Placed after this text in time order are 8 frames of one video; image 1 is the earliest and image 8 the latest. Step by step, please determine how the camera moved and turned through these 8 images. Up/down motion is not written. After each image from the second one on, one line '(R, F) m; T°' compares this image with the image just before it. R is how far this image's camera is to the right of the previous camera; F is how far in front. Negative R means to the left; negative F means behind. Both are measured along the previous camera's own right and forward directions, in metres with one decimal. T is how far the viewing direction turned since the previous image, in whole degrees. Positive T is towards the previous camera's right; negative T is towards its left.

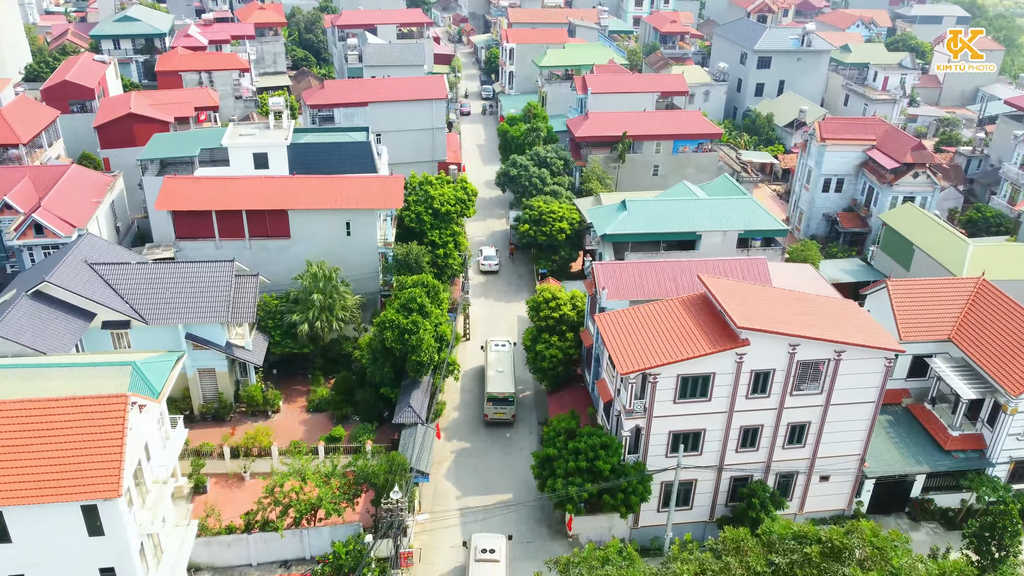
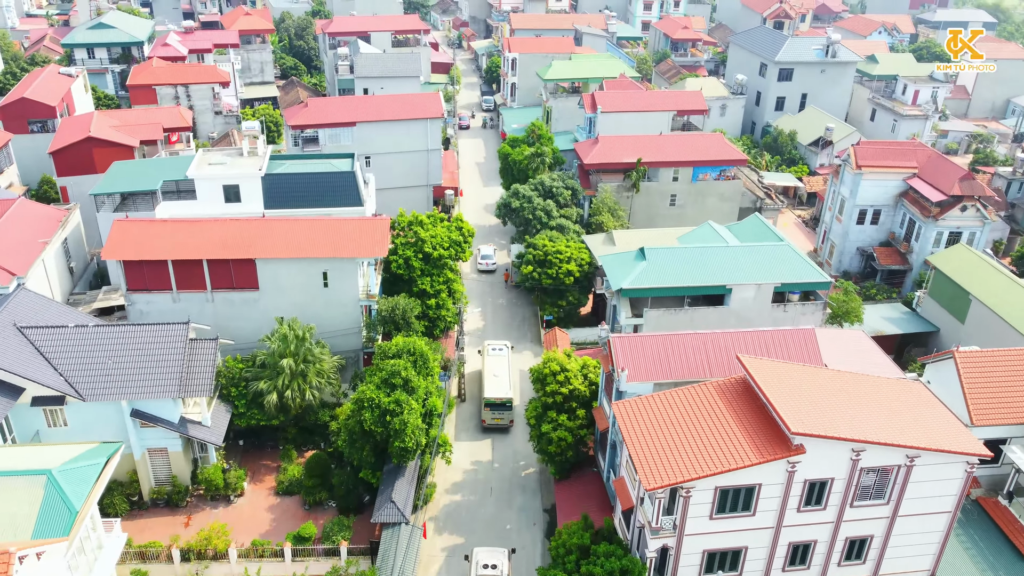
(0.0, +4.6) m; 0°
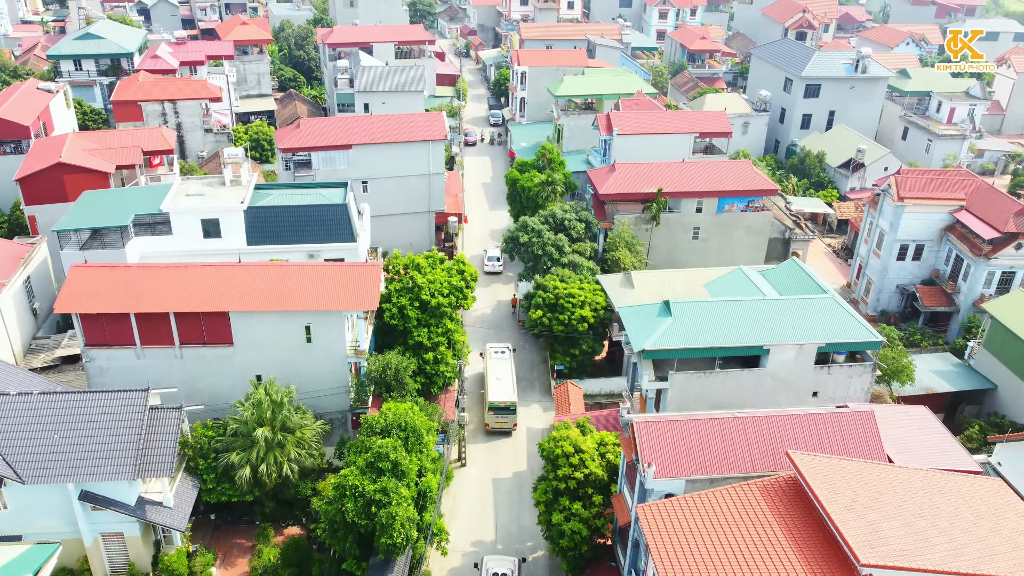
(0.0, +3.6) m; -1°
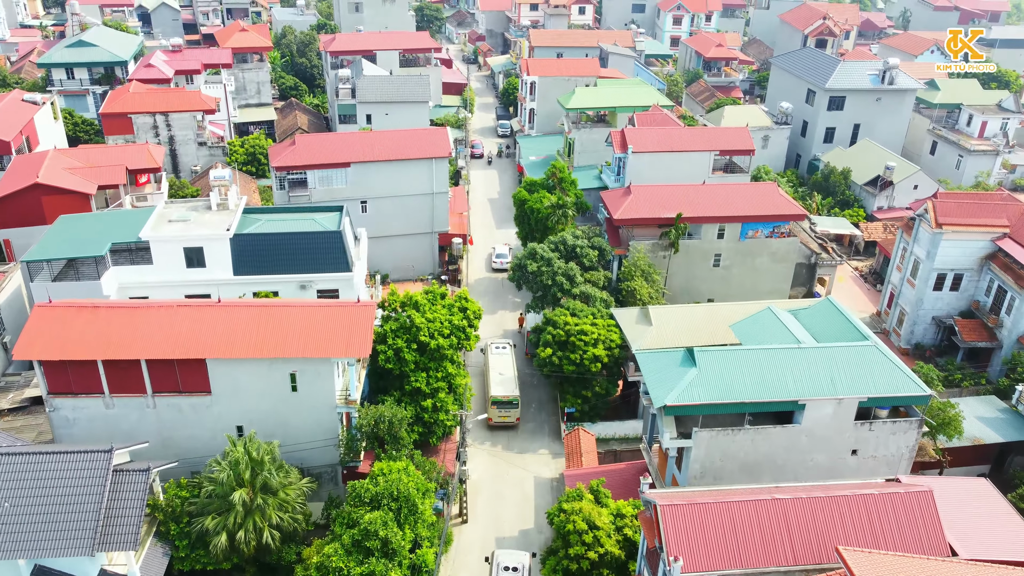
(0.0, +2.7) m; -1°
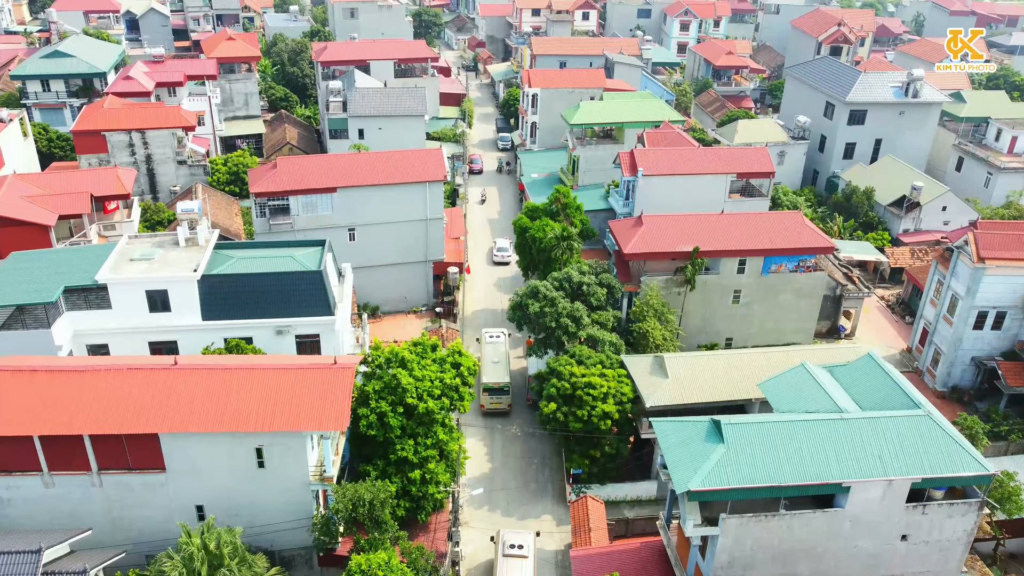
(+0.1, +3.3) m; 0°
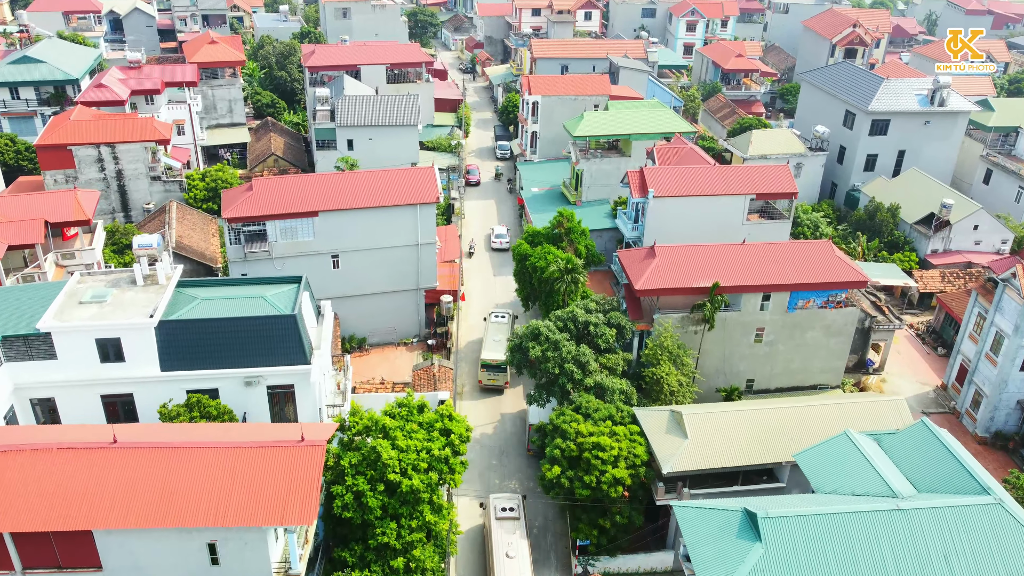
(0.0, +3.3) m; 0°
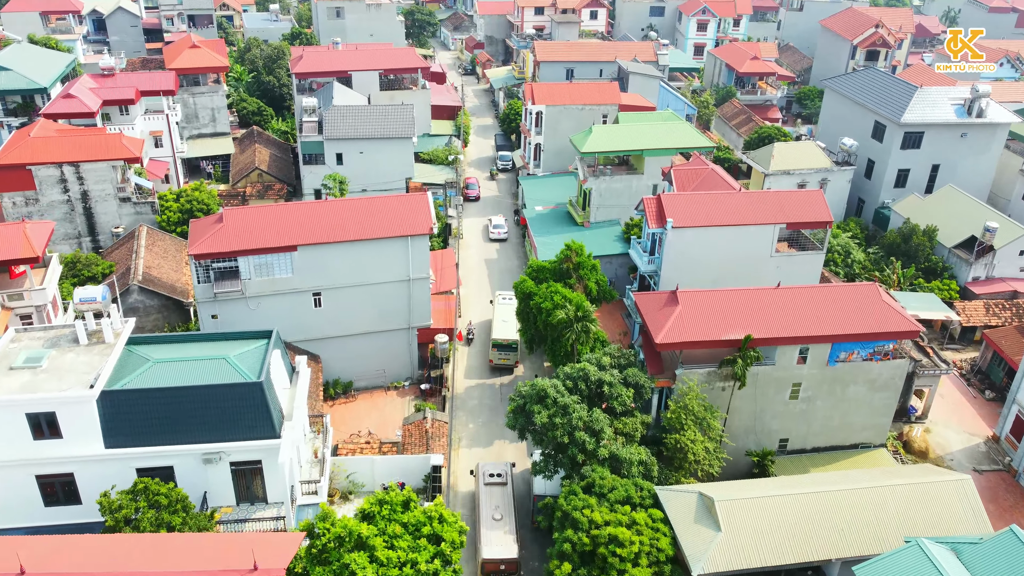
(0.0, +3.7) m; 0°
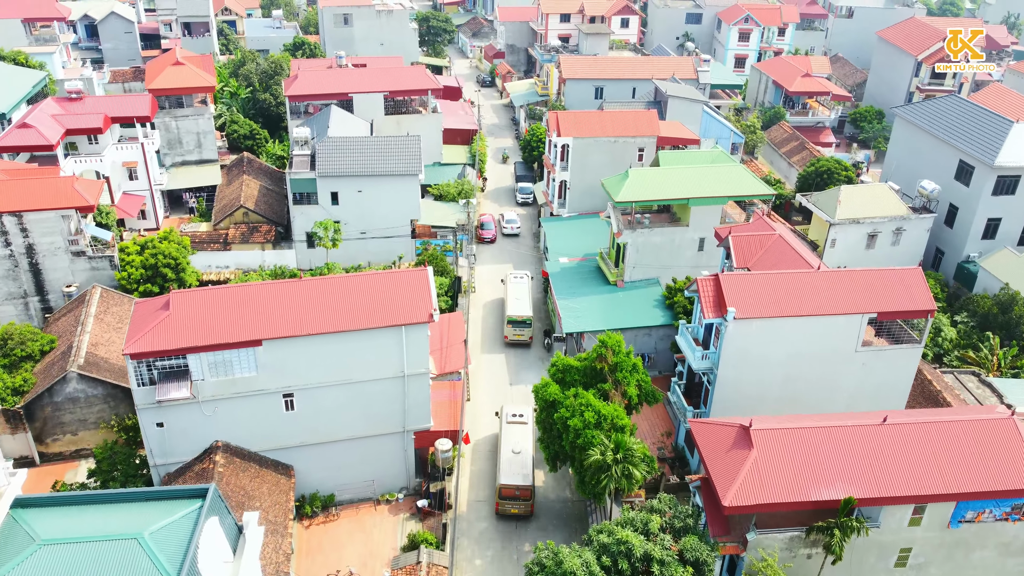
(0.0, +6.5) m; -1°
